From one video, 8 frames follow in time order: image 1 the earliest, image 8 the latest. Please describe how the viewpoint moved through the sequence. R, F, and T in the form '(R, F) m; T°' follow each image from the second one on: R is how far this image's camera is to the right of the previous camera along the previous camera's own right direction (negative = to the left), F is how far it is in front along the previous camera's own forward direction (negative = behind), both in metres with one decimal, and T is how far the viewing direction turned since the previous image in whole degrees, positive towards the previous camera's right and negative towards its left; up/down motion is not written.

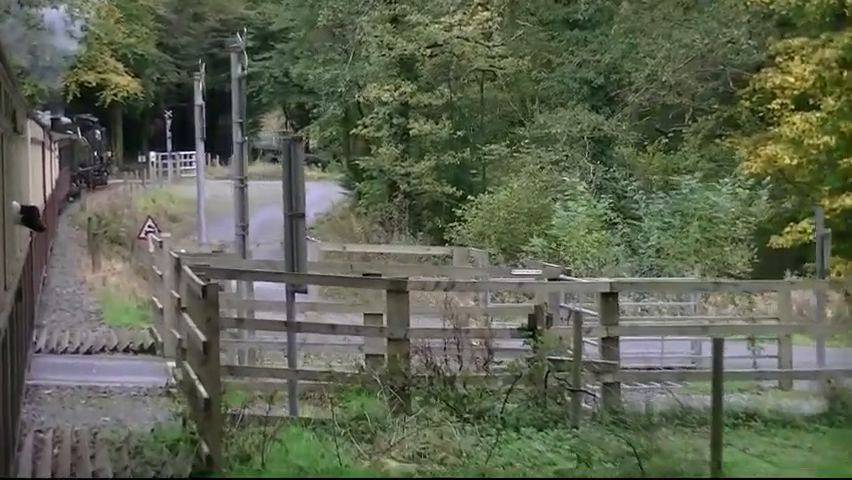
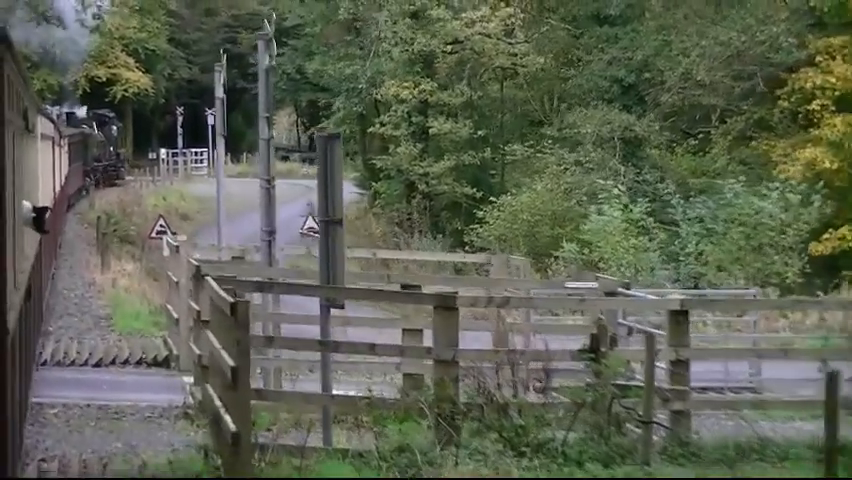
(-0.3, +0.8) m; 0°
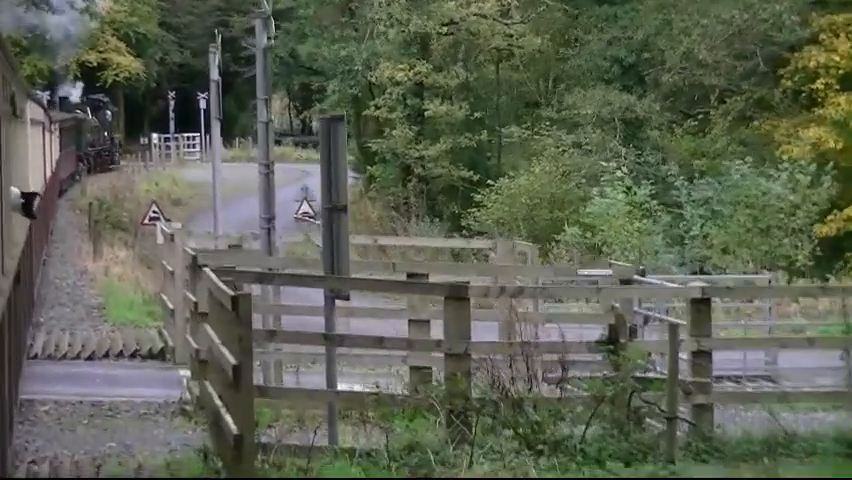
(-0.1, +0.3) m; 0°
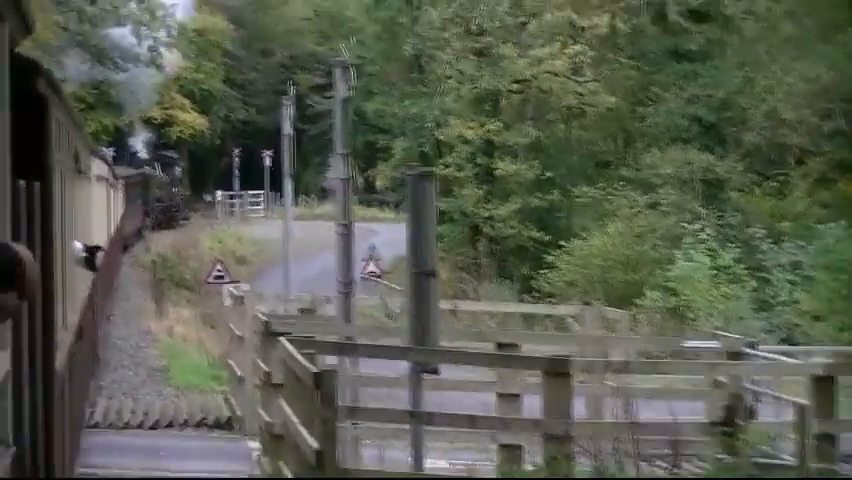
(-0.2, +0.5) m; -3°
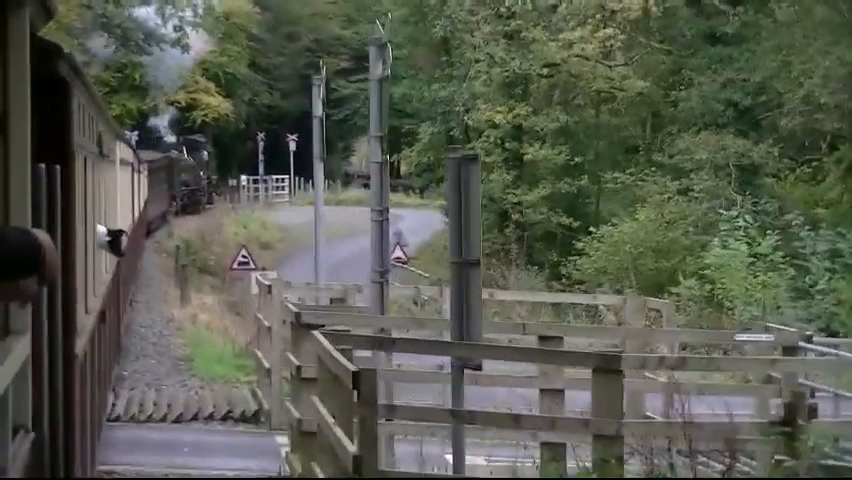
(-0.1, +0.3) m; -1°
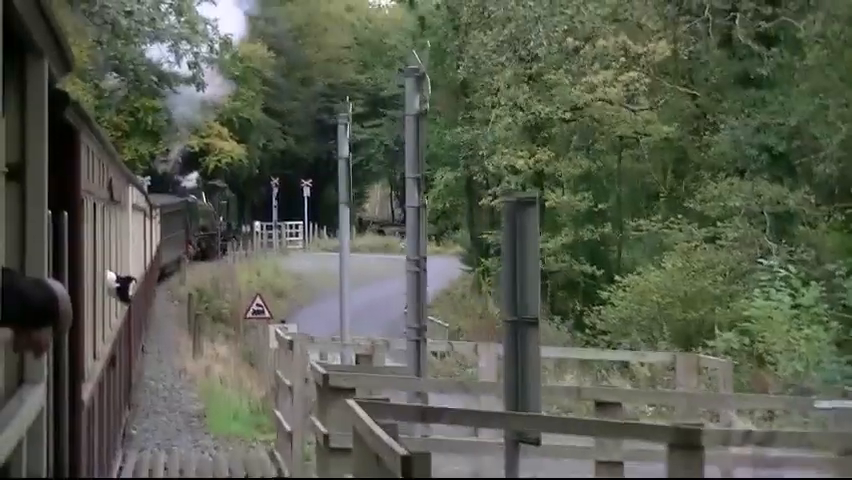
(-0.2, +0.6) m; -1°
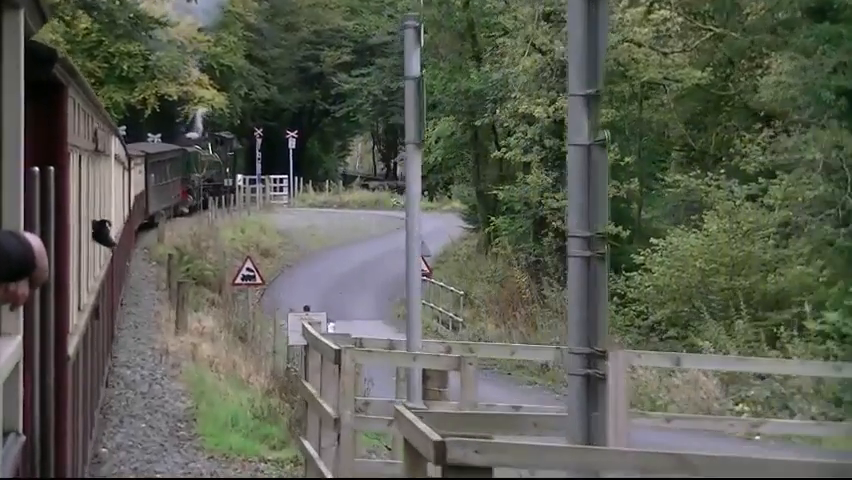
(-0.6, +2.4) m; +1°
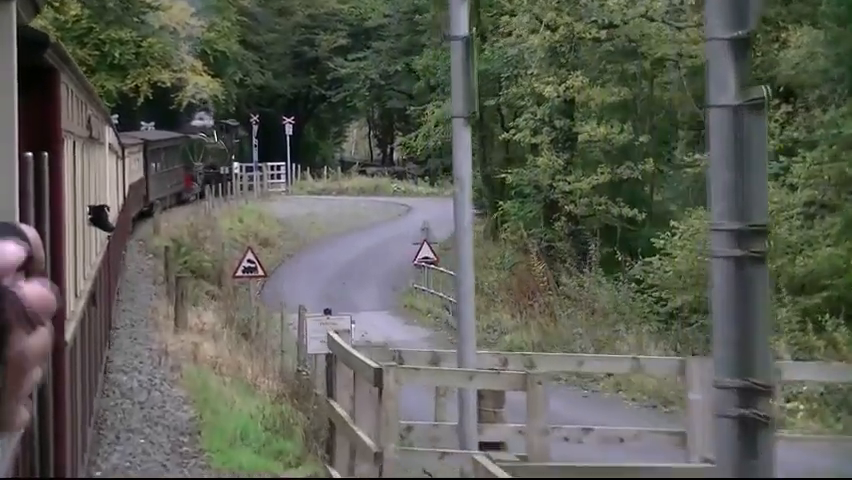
(-0.2, +0.9) m; 0°
